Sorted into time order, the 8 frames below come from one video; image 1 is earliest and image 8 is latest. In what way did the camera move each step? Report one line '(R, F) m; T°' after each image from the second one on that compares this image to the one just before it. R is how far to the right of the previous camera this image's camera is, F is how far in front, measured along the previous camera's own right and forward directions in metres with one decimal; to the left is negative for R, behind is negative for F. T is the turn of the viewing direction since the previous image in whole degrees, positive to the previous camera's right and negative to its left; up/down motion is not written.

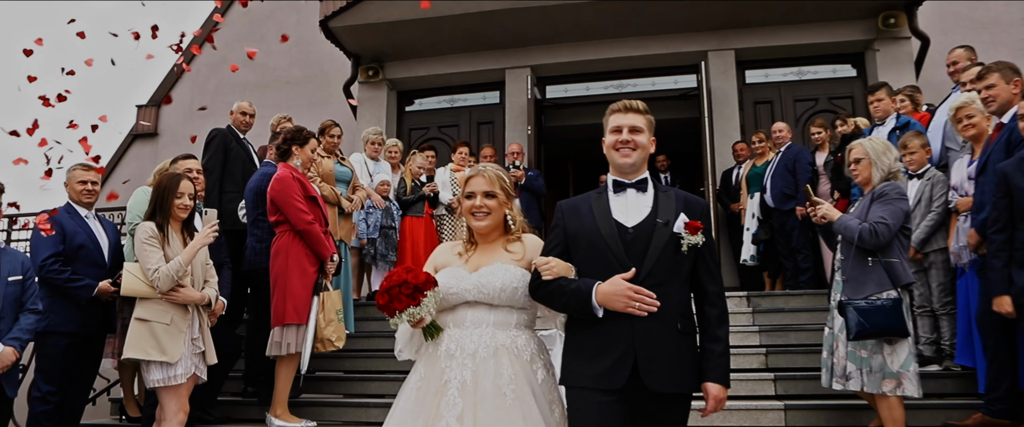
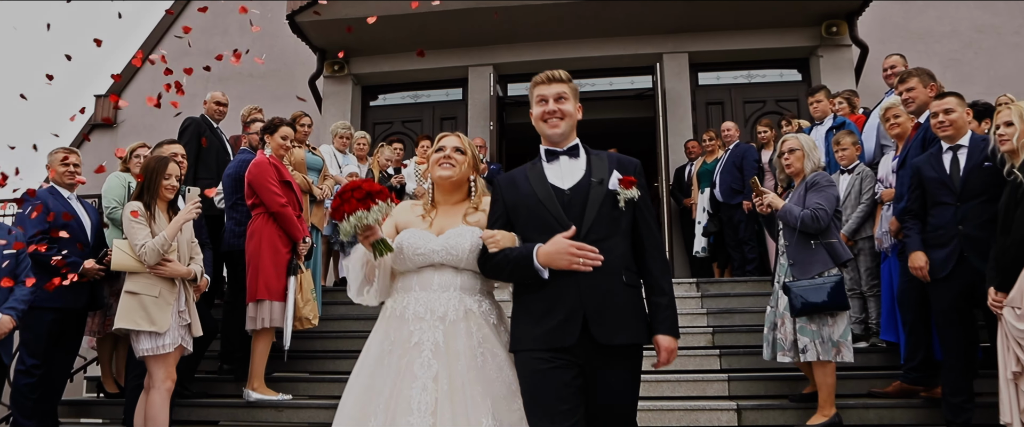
(-0.1, -0.3) m; +3°
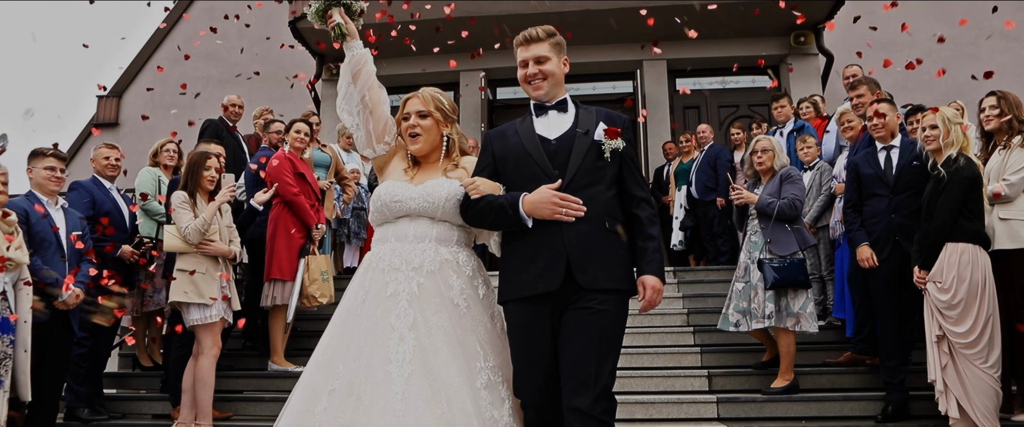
(-0.1, -0.6) m; +2°
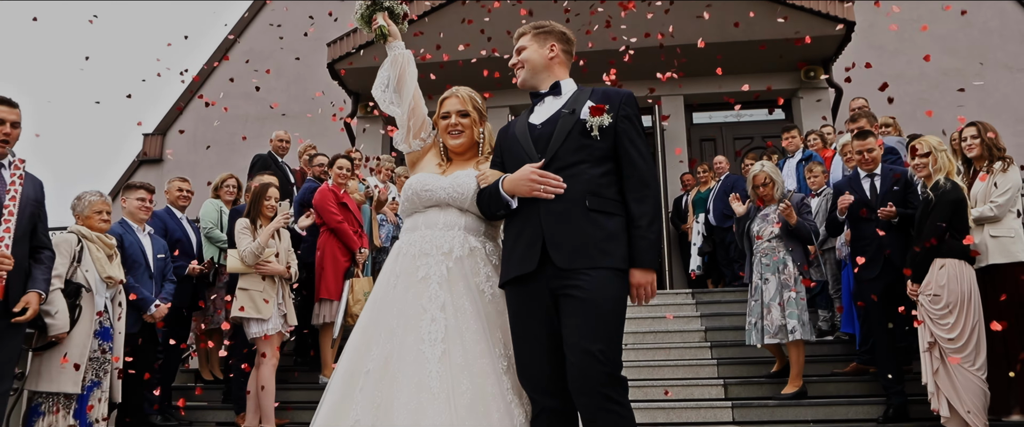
(-0.1, -0.5) m; -2°
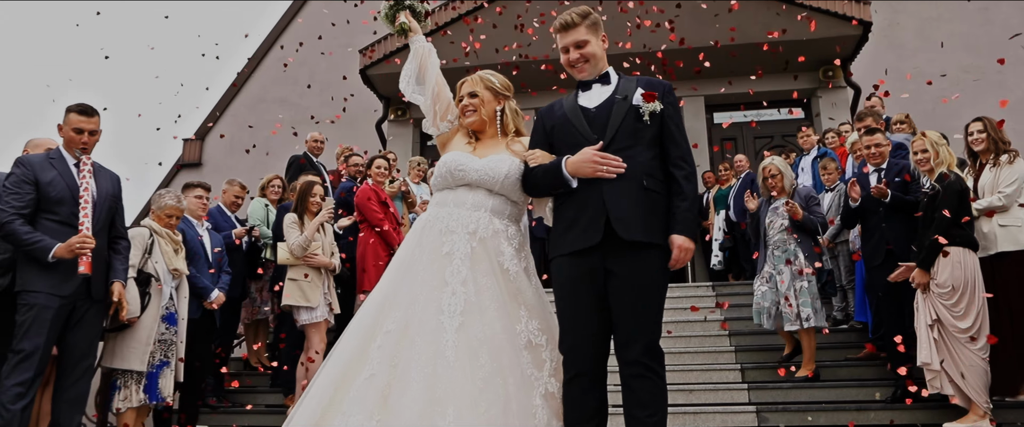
(0.0, -0.4) m; -2°
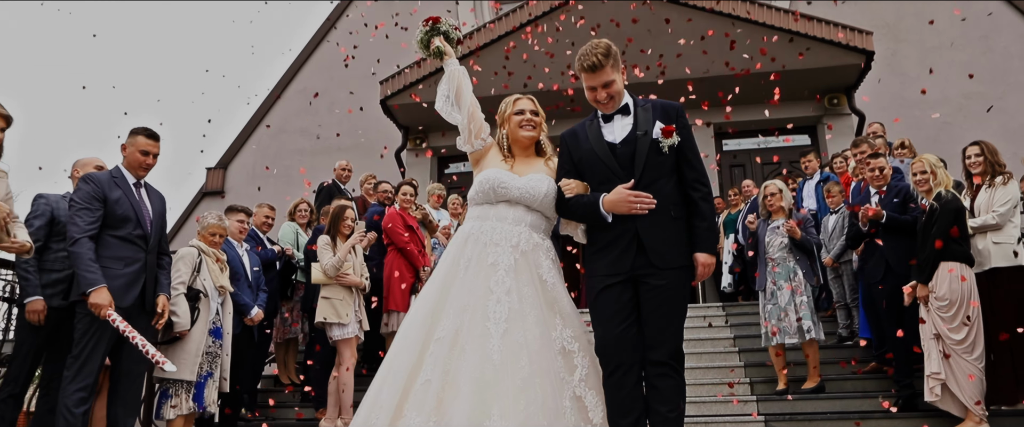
(-0.1, -0.4) m; -1°
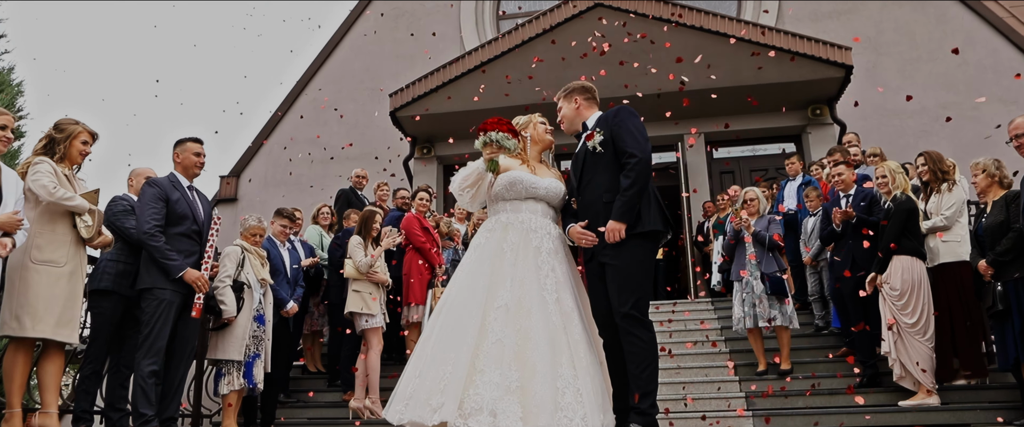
(-0.1, -0.7) m; 0°
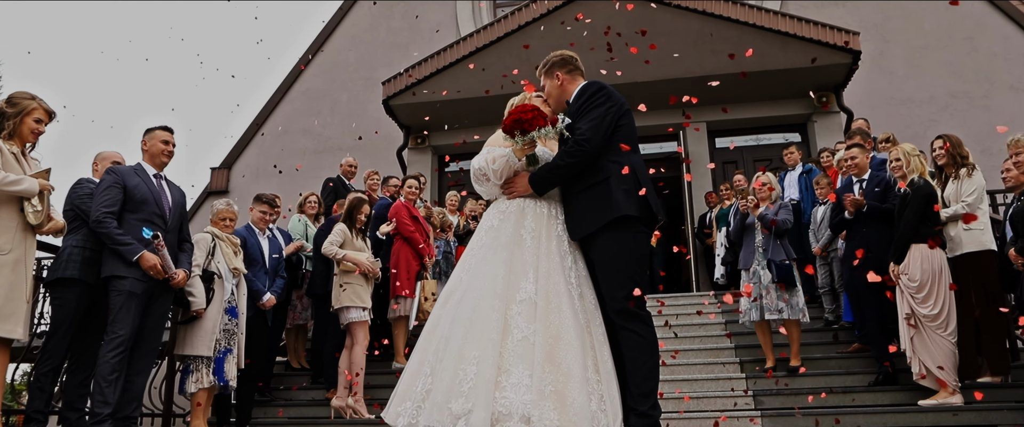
(+0.1, +0.4) m; 0°
